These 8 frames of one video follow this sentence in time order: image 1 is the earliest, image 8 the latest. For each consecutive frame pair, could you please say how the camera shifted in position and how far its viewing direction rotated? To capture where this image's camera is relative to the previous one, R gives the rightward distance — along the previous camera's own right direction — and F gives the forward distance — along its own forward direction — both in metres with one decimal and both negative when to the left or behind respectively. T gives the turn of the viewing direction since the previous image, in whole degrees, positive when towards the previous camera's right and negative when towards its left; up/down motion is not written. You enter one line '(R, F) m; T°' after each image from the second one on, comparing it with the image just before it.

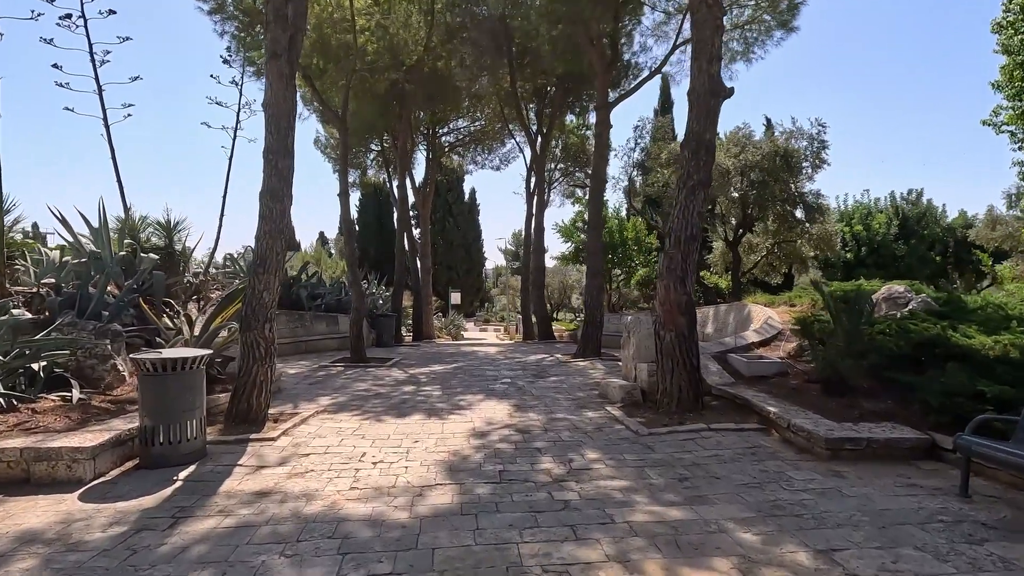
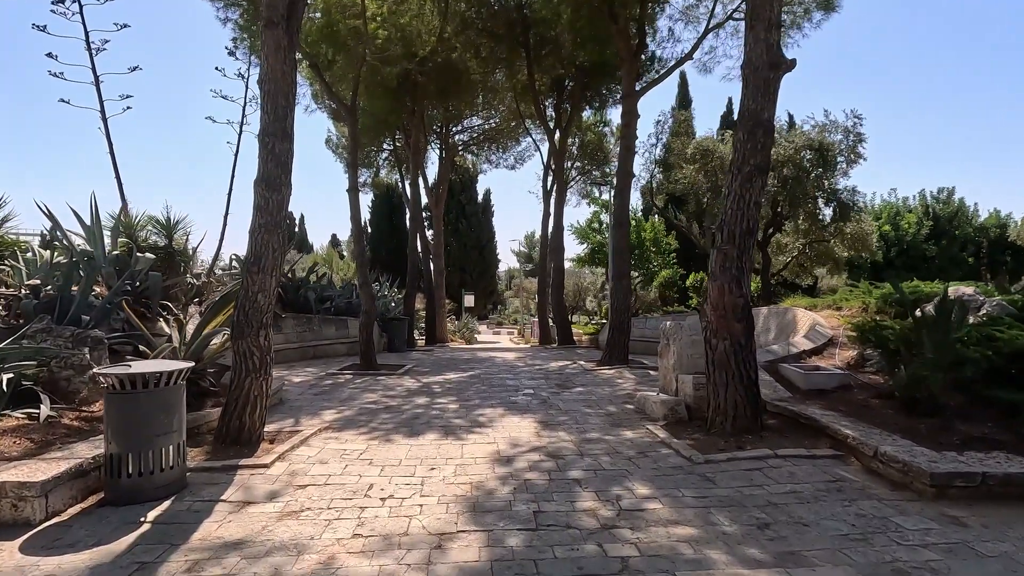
(-0.2, +0.8) m; -1°
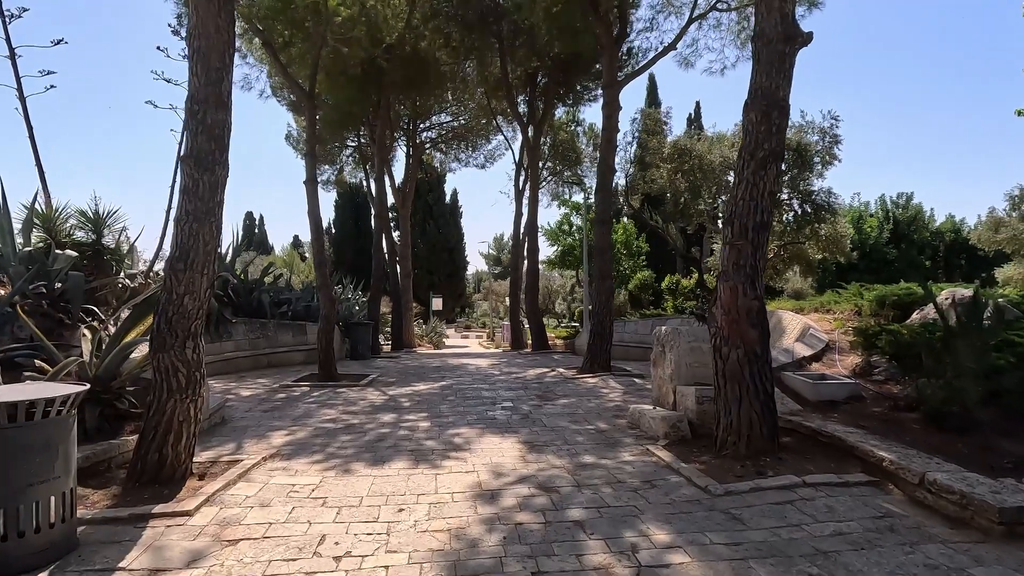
(-0.1, +0.8) m; +4°
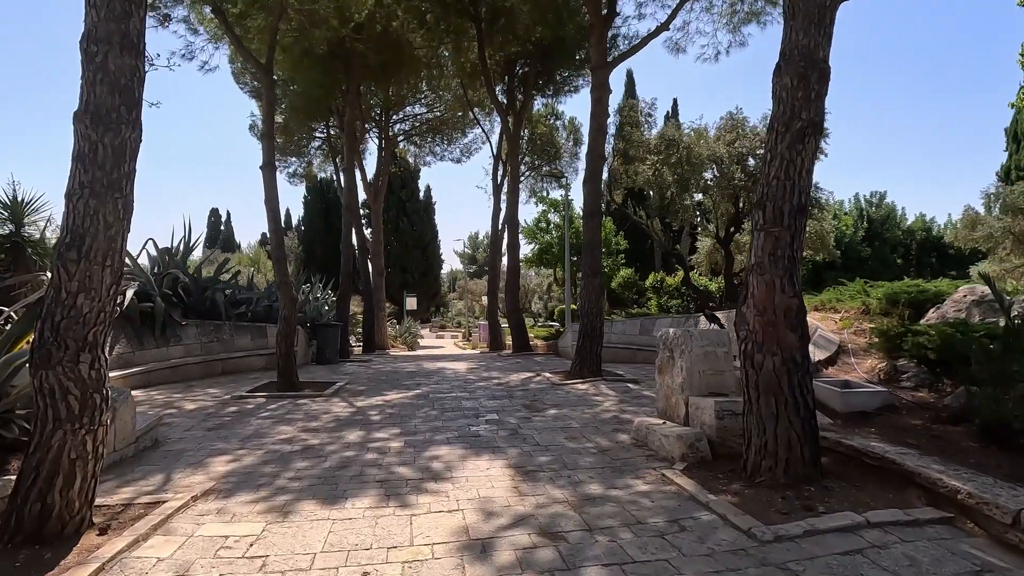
(-0.1, +0.9) m; +3°
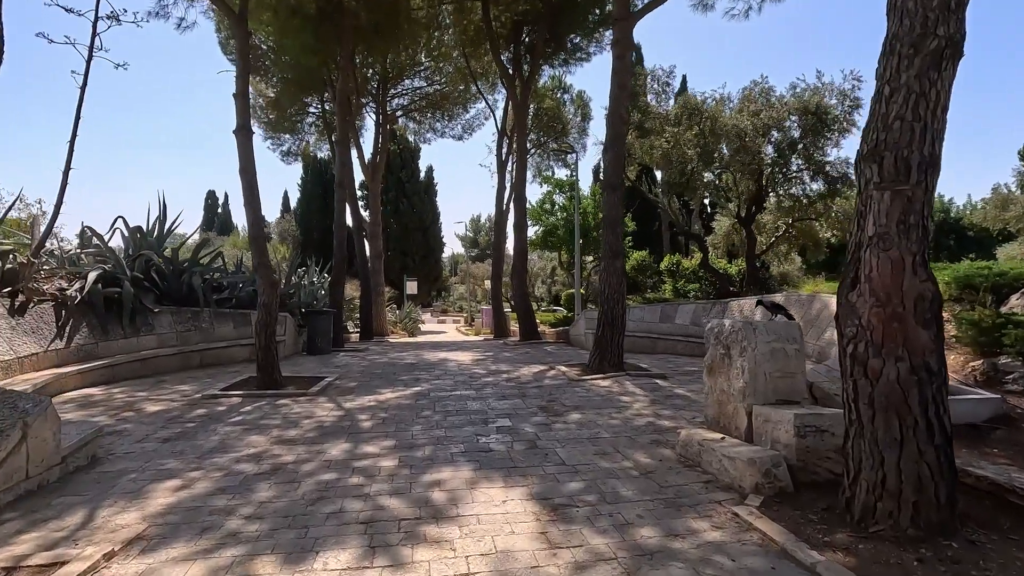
(-0.2, +1.1) m; 0°
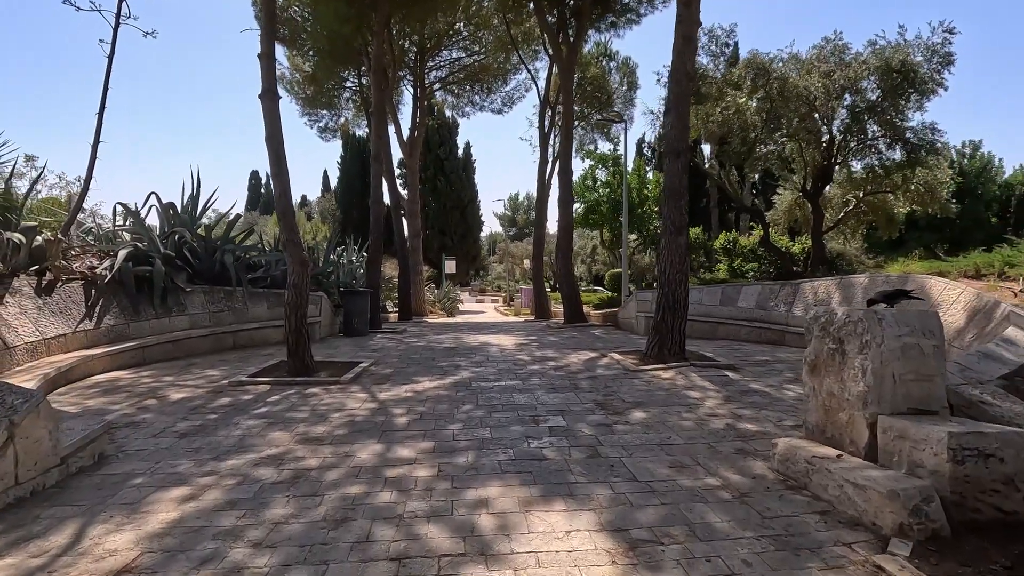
(-0.2, +0.8) m; -4°
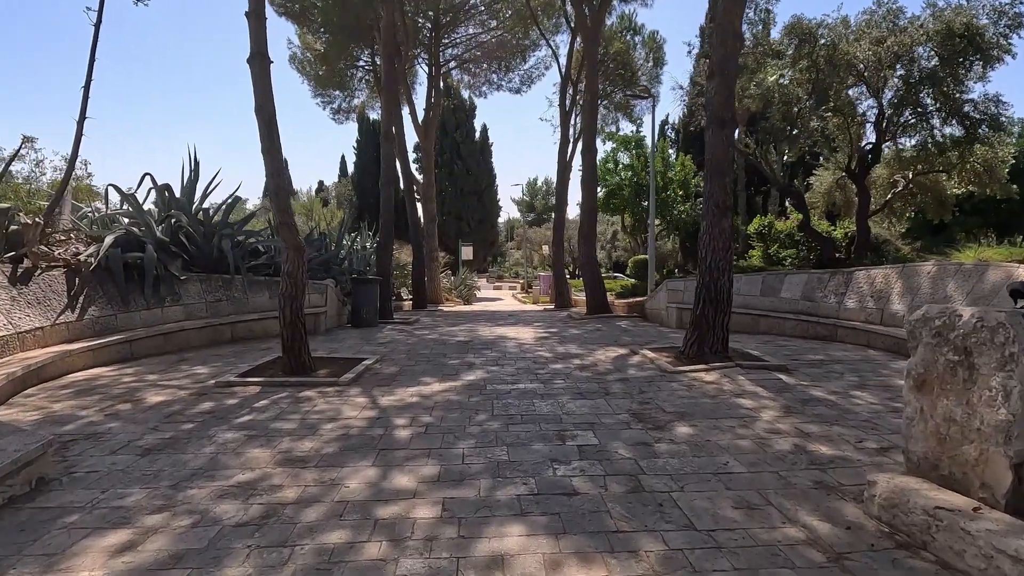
(0.0, +0.8) m; -2°
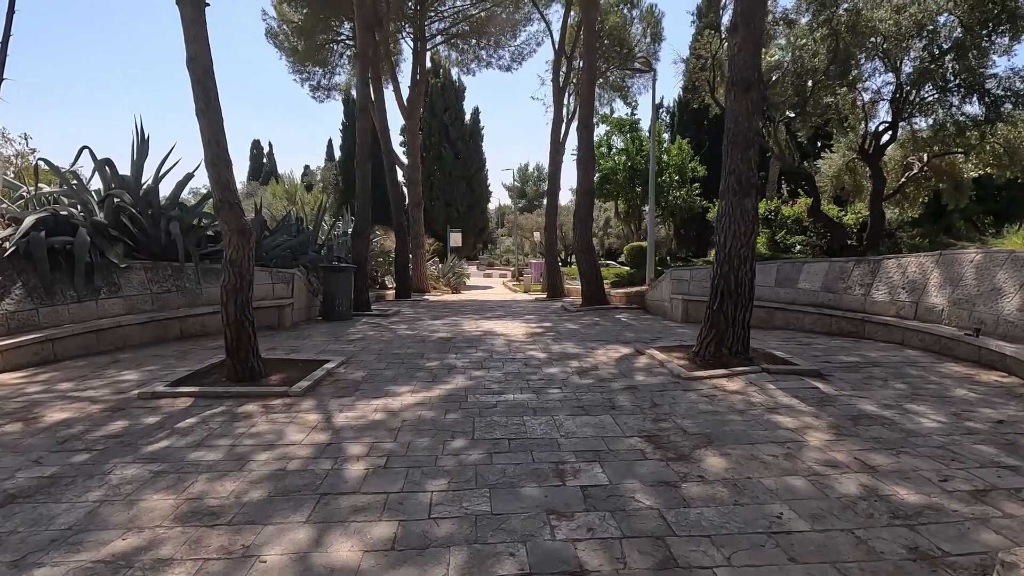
(0.0, +1.0) m; +1°
